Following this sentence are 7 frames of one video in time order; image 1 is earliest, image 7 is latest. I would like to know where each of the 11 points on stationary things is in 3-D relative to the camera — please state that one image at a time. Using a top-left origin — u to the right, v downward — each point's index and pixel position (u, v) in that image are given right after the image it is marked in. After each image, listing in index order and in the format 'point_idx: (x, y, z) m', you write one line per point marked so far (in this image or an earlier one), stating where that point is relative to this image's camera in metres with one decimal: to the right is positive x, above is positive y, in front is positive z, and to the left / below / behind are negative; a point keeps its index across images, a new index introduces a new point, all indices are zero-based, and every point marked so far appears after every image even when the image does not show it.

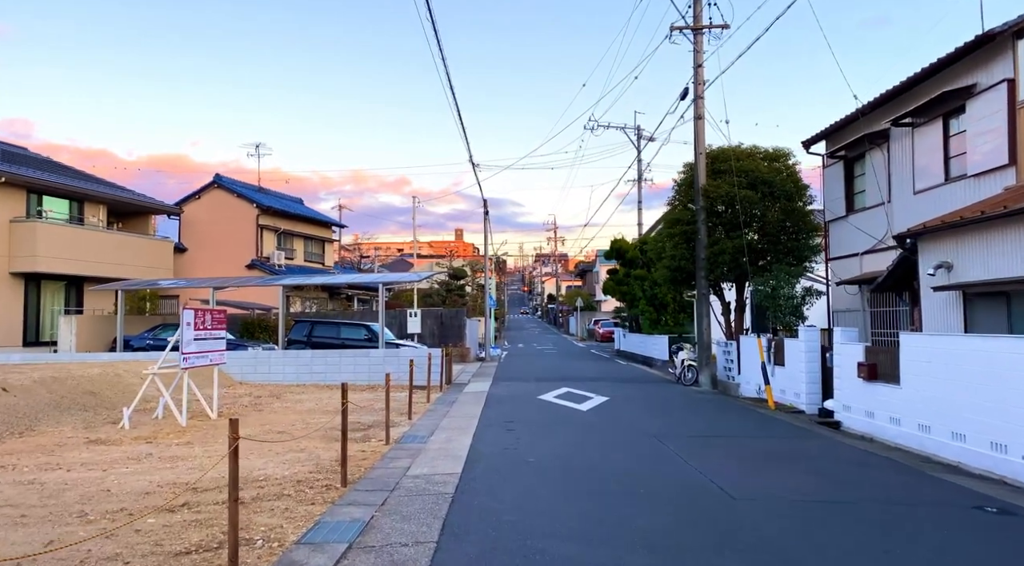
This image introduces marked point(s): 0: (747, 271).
0: (+6.9, +0.3, +19.6) m
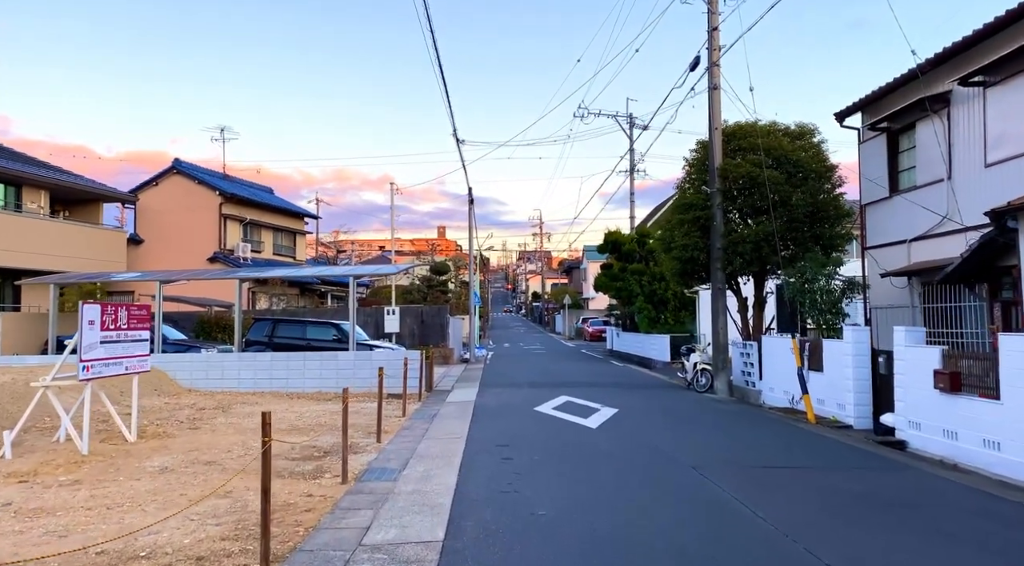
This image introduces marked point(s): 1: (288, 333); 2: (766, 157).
0: (+6.6, +0.5, +17.2) m
1: (-6.6, -1.5, +19.9) m
2: (+6.6, +3.3, +17.6) m
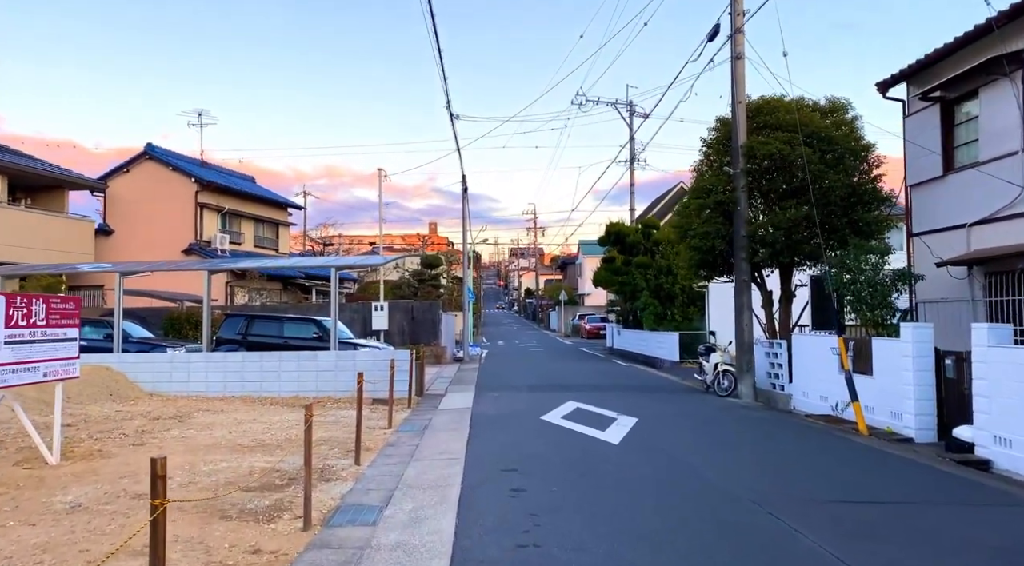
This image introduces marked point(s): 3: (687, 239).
0: (+6.6, +0.7, +15.5) m
1: (-6.6, -1.3, +18.0) m
2: (+6.7, +3.4, +15.8) m
3: (+4.5, +1.1, +17.6) m
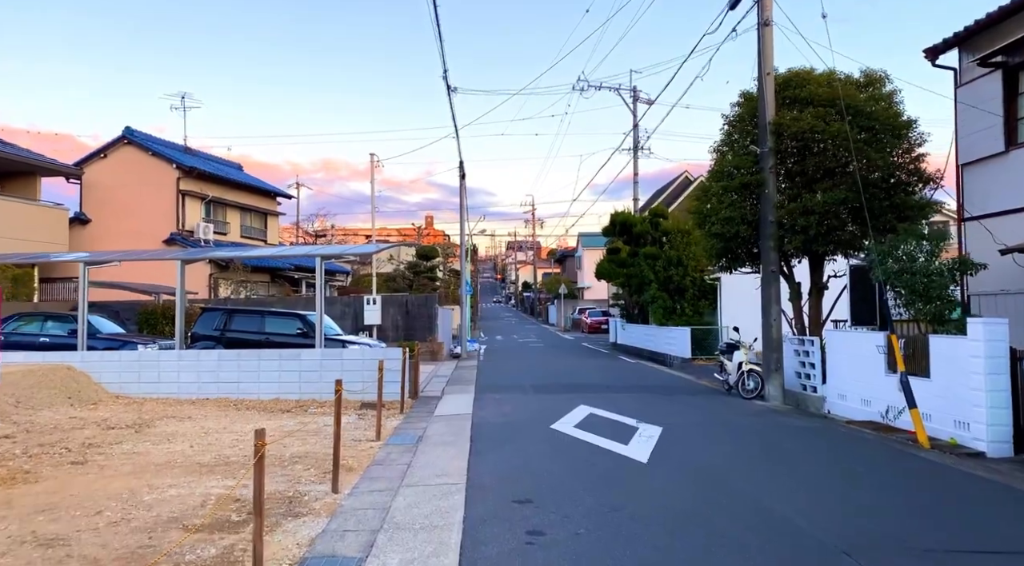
0: (+6.7, +0.9, +14.0) m
1: (-6.5, -1.0, +16.4) m
2: (+6.7, +3.6, +14.2) m
3: (+4.6, +1.3, +16.1) m
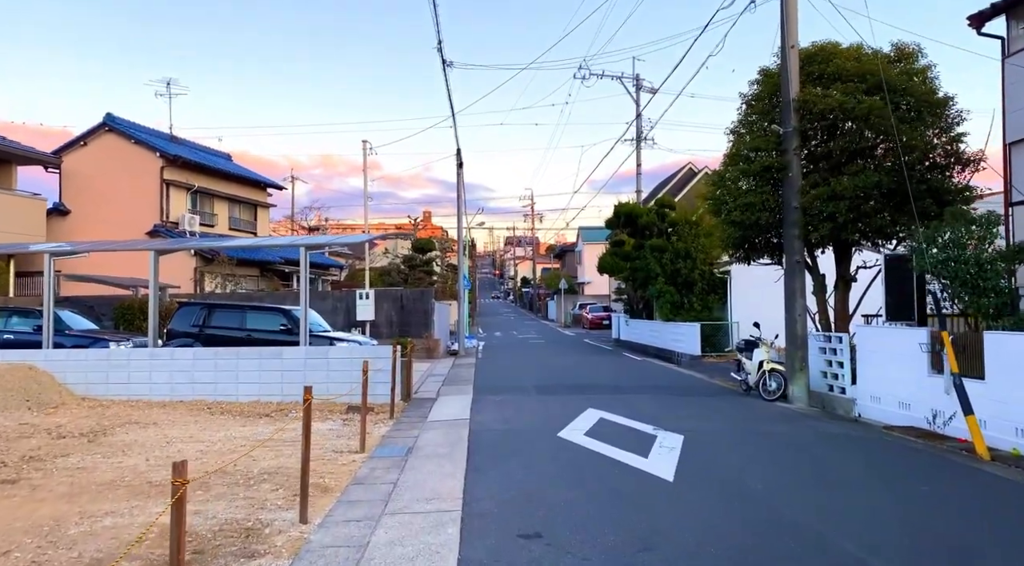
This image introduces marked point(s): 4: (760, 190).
0: (+6.7, +1.0, +12.8) m
1: (-6.5, -0.9, +15.2) m
2: (+6.8, +3.8, +13.0) m
3: (+4.6, +1.5, +14.9) m
4: (+5.1, +1.9, +14.0) m
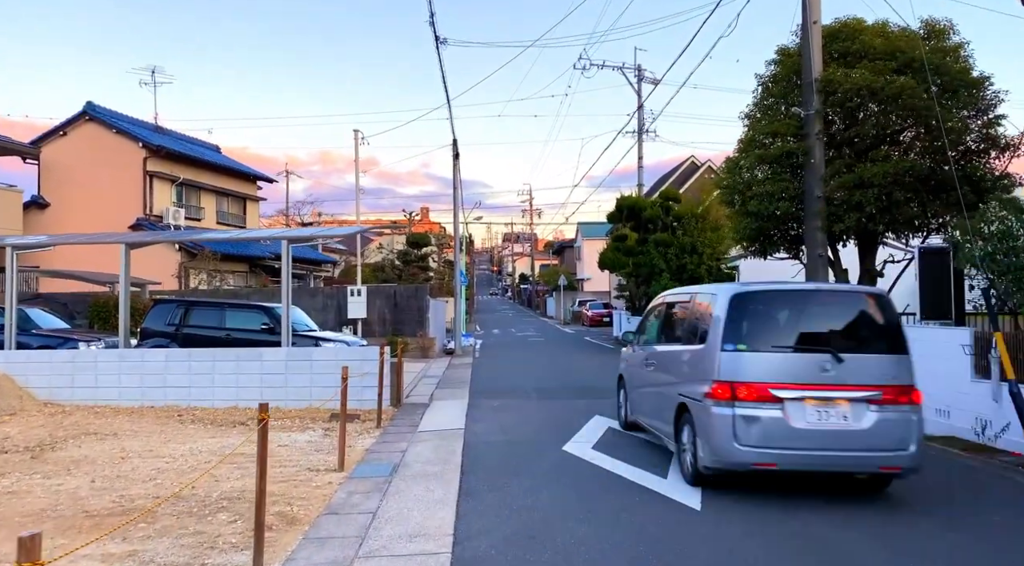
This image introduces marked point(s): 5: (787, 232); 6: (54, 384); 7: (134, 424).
0: (+6.7, +1.1, +11.8) m
1: (-6.5, -0.8, +14.2) m
2: (+6.7, +3.9, +12.0) m
3: (+4.6, +1.6, +13.9) m
4: (+5.1, +2.0, +13.0) m
5: (+5.6, +1.0, +13.7) m
6: (-8.5, -1.9, +12.6) m
7: (-5.8, -2.1, +10.3) m
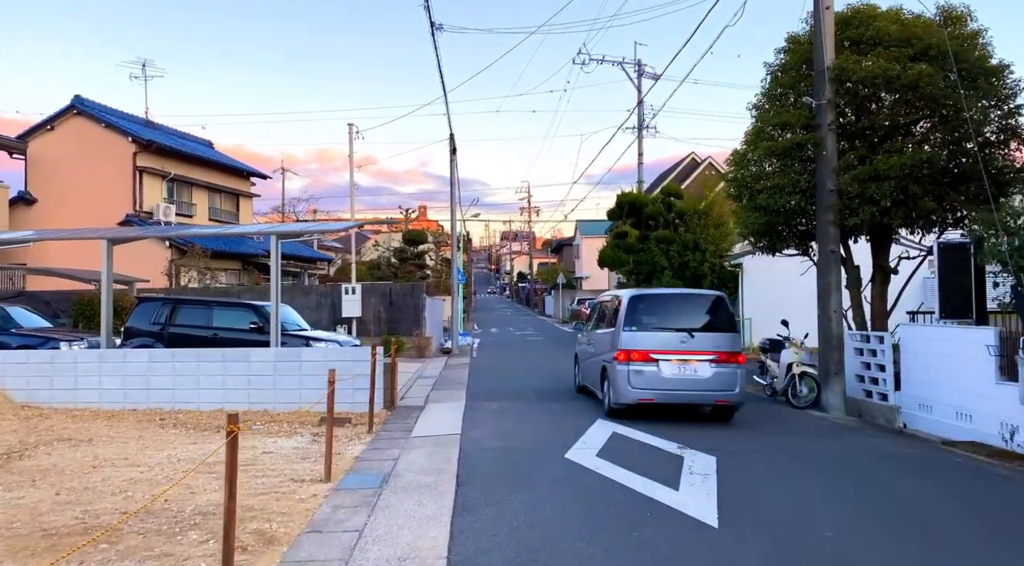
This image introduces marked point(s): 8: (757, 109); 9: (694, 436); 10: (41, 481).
0: (+6.7, +1.2, +11.3) m
1: (-6.5, -0.7, +13.6) m
2: (+6.7, +3.9, +11.5) m
3: (+4.6, +1.7, +13.4) m
4: (+5.1, +2.1, +12.5) m
5: (+5.5, +1.1, +13.2) m
6: (-8.5, -1.8, +12.0) m
7: (-5.8, -2.1, +9.7) m
8: (+4.9, +3.5, +13.5) m
9: (+2.6, -2.1, +9.5) m
10: (-4.8, -2.0, +6.9) m
